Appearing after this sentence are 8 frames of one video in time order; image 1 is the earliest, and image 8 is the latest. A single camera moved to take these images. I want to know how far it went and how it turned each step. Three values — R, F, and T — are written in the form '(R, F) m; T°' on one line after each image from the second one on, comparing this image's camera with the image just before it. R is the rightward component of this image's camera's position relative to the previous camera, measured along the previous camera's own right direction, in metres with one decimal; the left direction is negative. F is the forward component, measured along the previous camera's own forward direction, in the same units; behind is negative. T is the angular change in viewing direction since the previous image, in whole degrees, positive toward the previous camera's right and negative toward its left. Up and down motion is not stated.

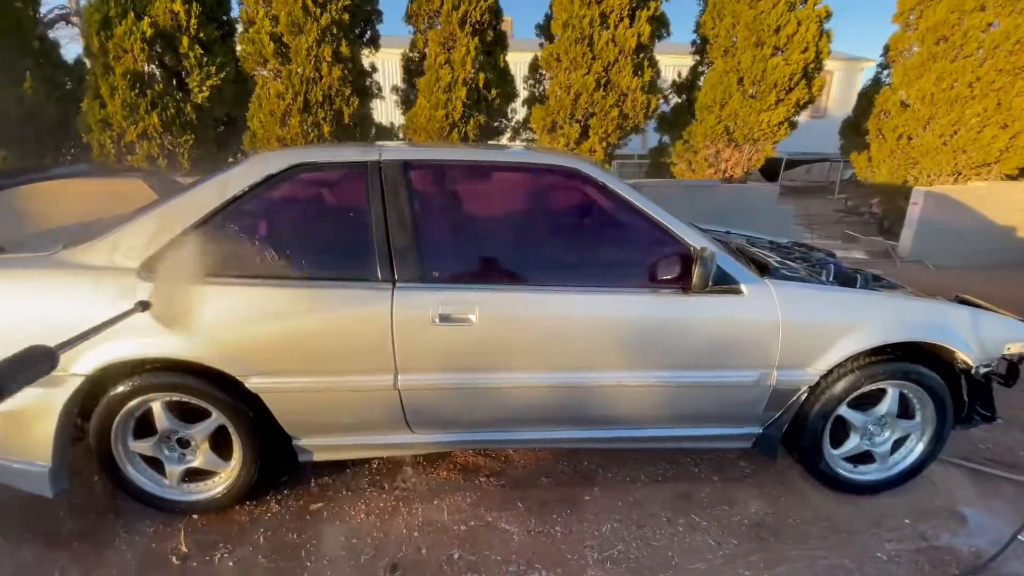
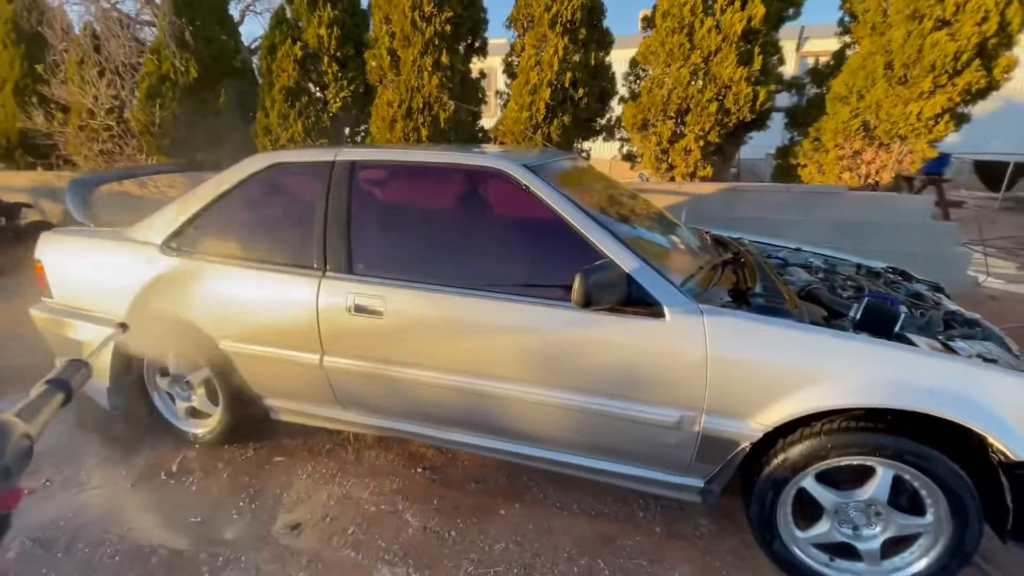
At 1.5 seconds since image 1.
(+1.2, +0.2) m; -20°
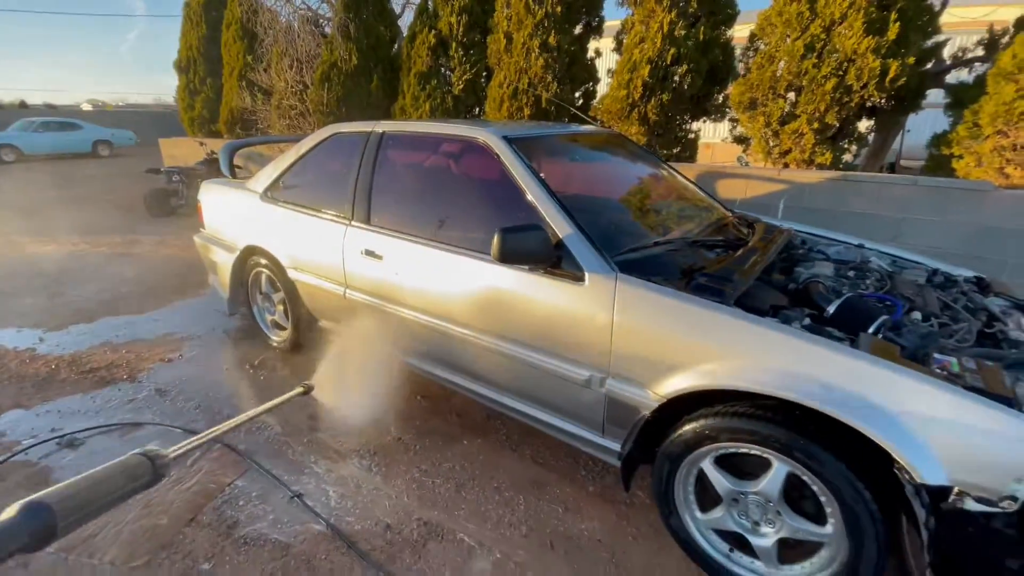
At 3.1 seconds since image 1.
(+1.0, -0.1) m; -18°
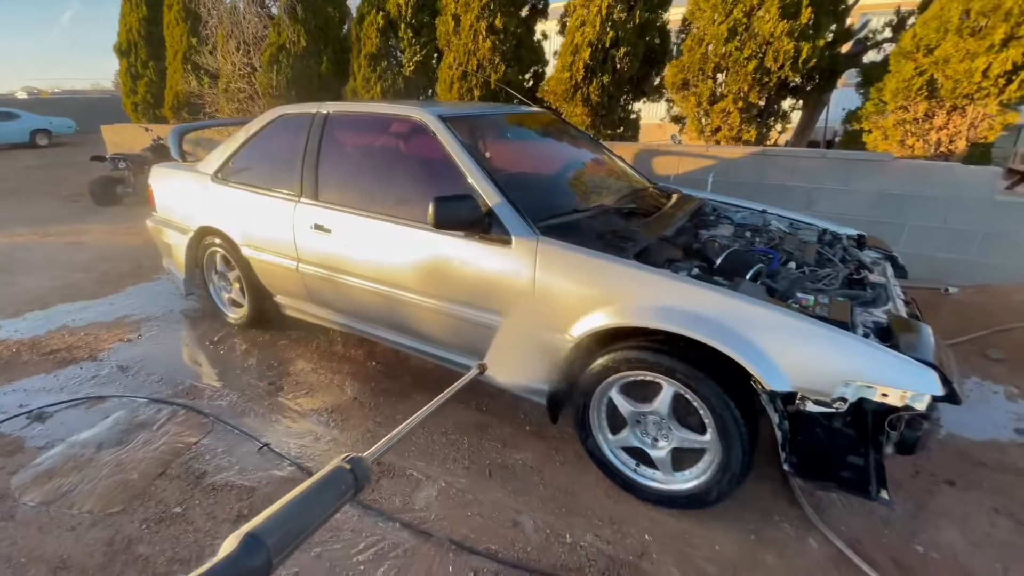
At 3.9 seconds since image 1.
(+0.2, -0.3) m; +4°
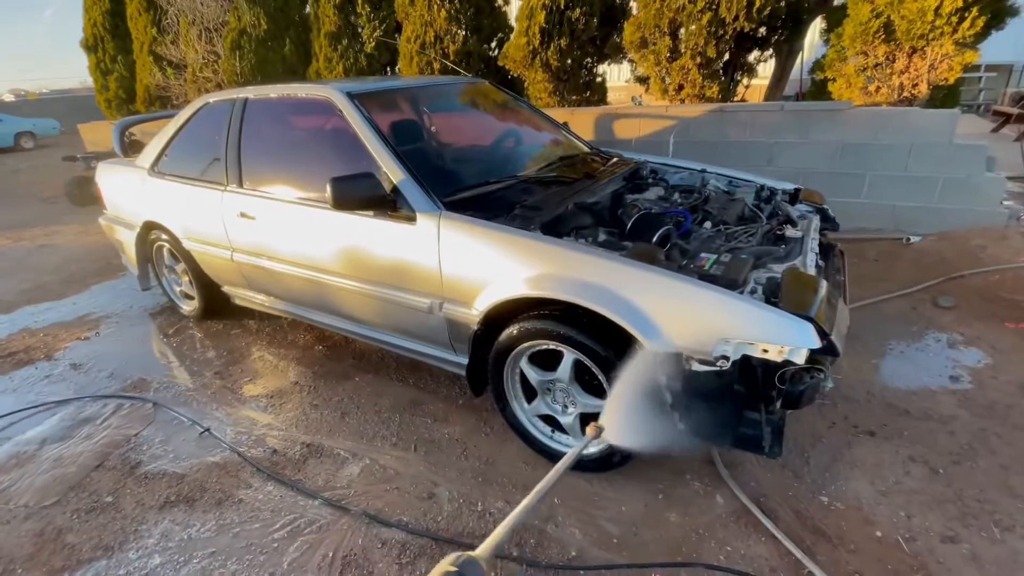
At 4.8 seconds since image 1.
(+0.5, 0.0) m; -1°
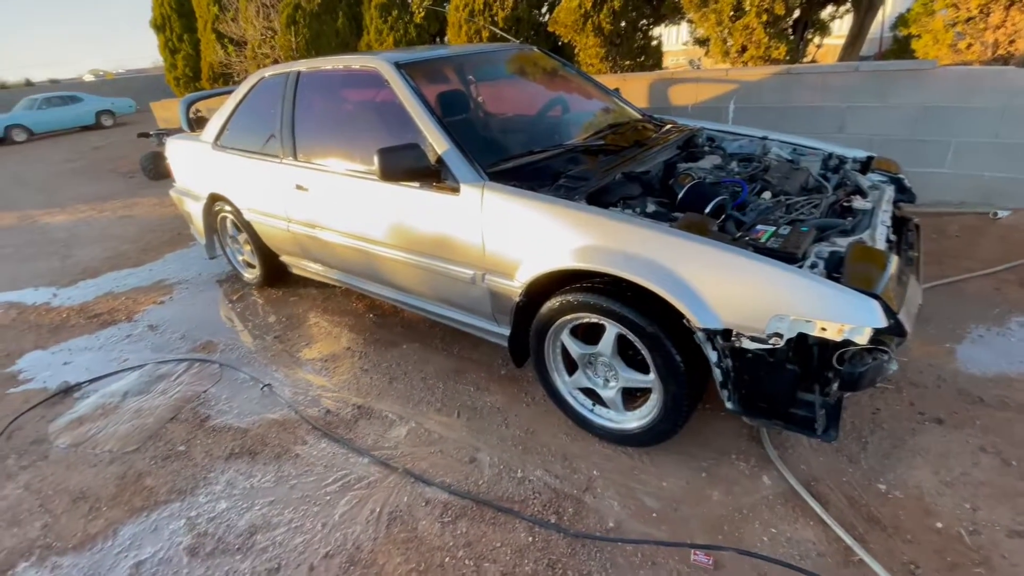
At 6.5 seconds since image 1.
(0.0, 0.0) m; -6°
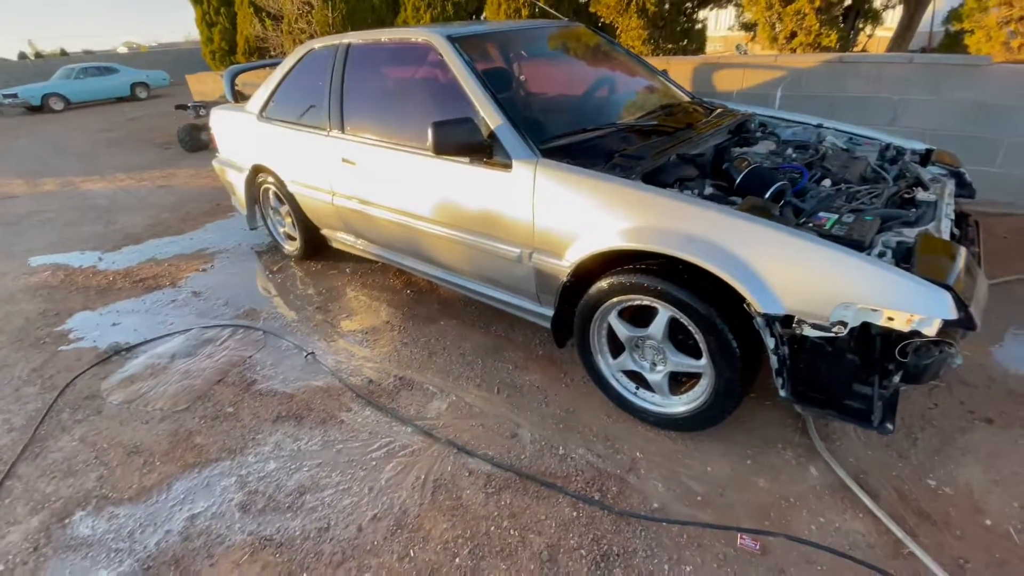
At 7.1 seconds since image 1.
(-0.2, 0.0) m; -2°
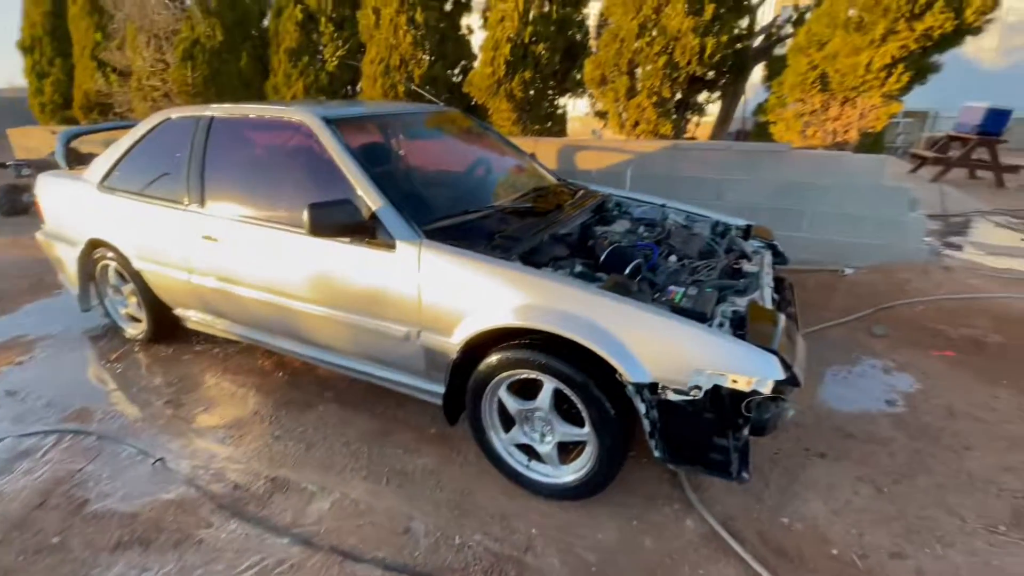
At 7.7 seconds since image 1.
(0.0, 0.0) m; +14°
